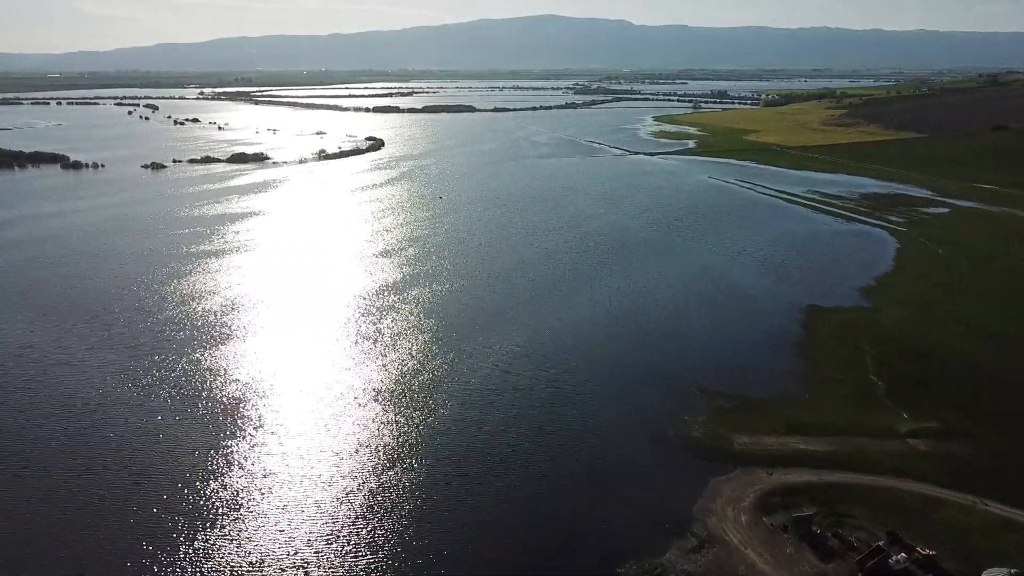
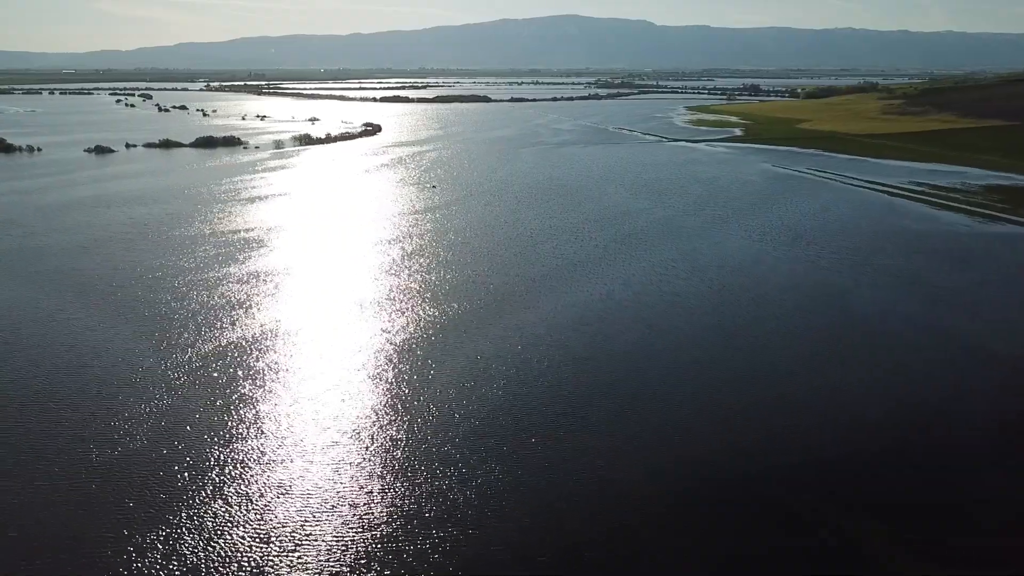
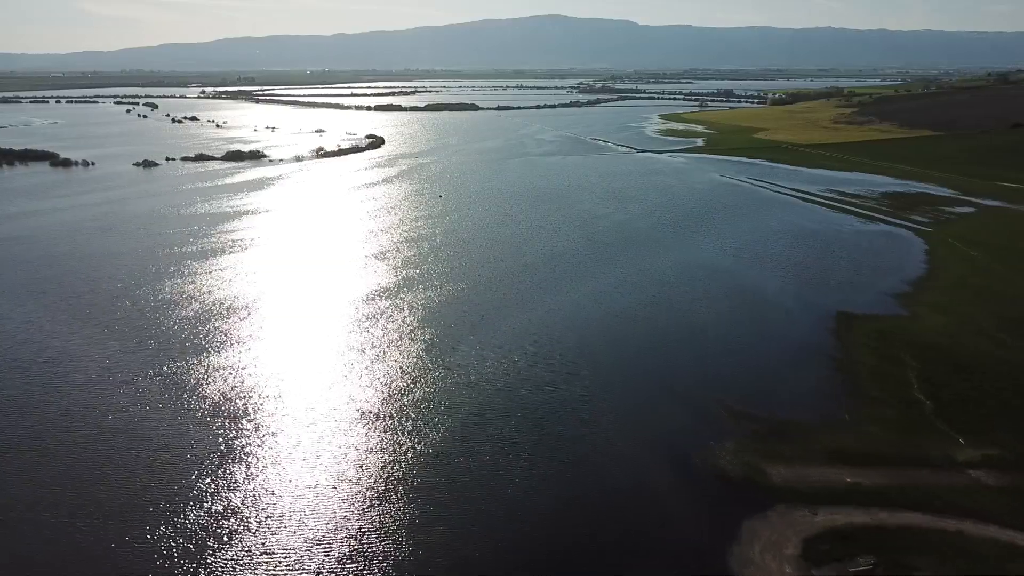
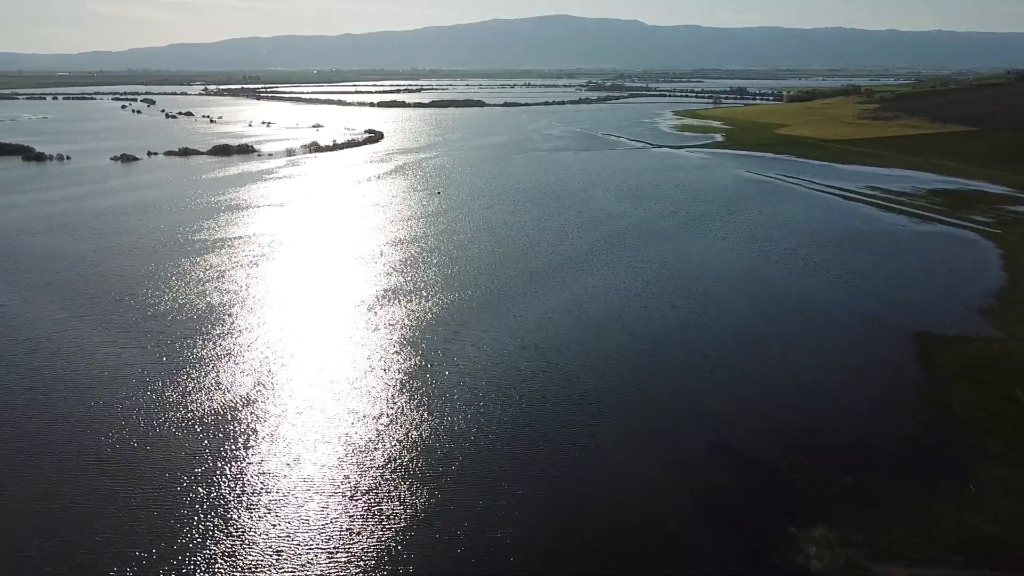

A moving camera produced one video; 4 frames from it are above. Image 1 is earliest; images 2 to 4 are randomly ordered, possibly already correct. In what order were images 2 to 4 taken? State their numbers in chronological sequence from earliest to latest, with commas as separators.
3, 4, 2
